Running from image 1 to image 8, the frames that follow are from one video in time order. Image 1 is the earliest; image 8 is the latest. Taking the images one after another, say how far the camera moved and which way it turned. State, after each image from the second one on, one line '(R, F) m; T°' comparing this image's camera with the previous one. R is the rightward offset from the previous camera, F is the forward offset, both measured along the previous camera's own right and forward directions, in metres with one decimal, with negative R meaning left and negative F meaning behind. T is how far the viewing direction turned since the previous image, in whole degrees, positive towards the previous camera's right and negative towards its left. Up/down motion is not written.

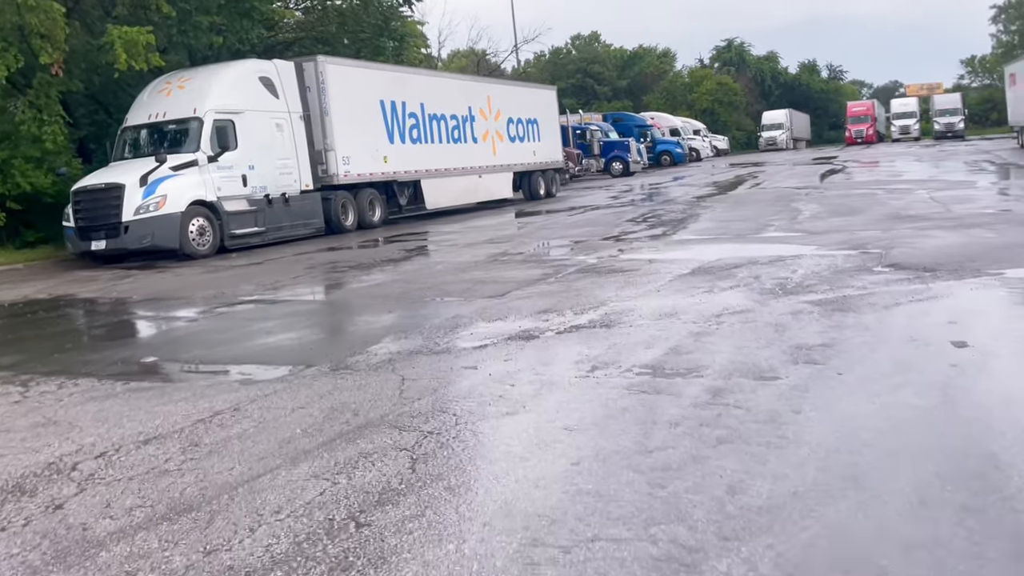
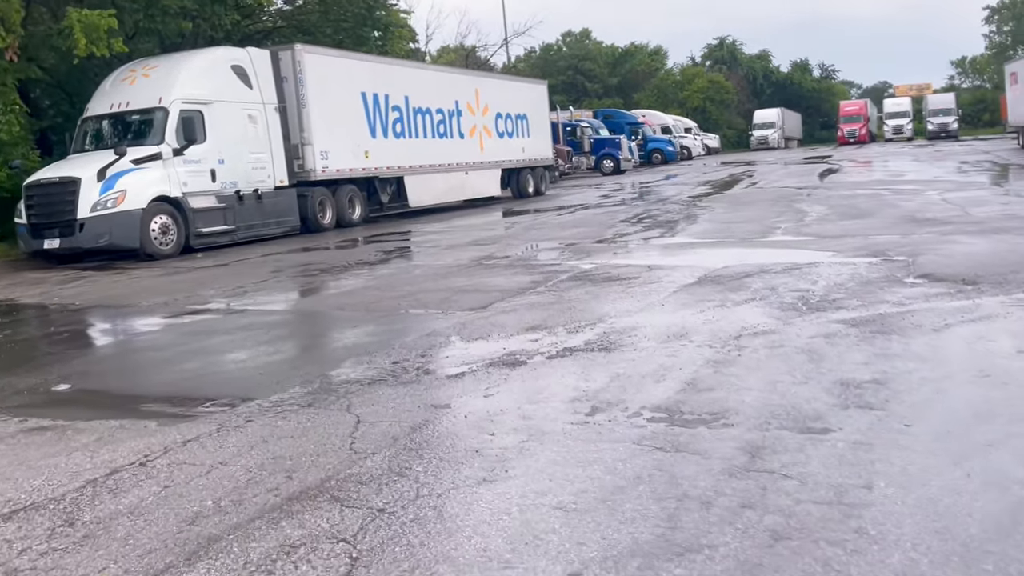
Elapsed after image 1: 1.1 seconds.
(+0.1, +1.4) m; +1°
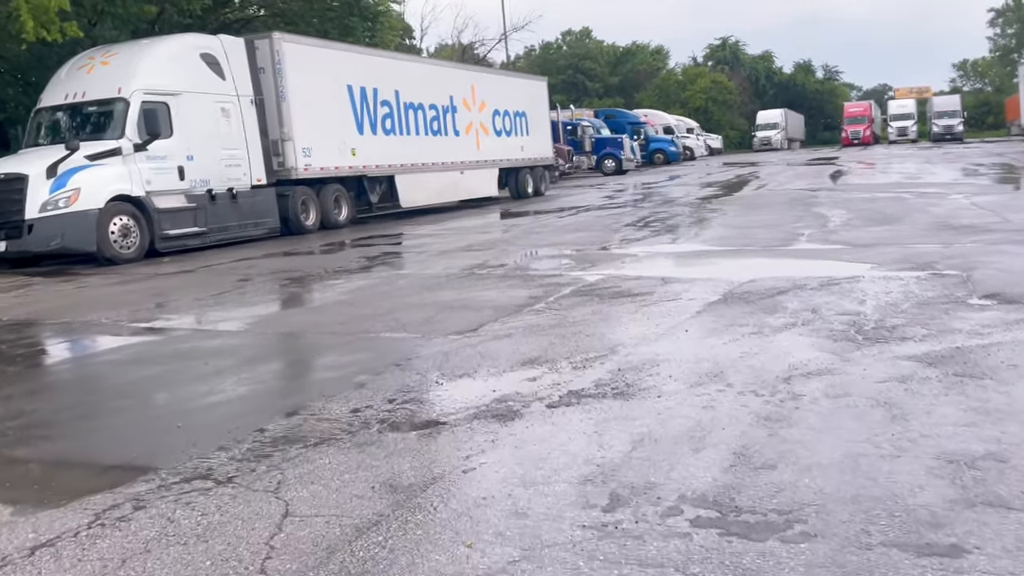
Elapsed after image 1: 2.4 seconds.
(0.0, +1.6) m; 0°
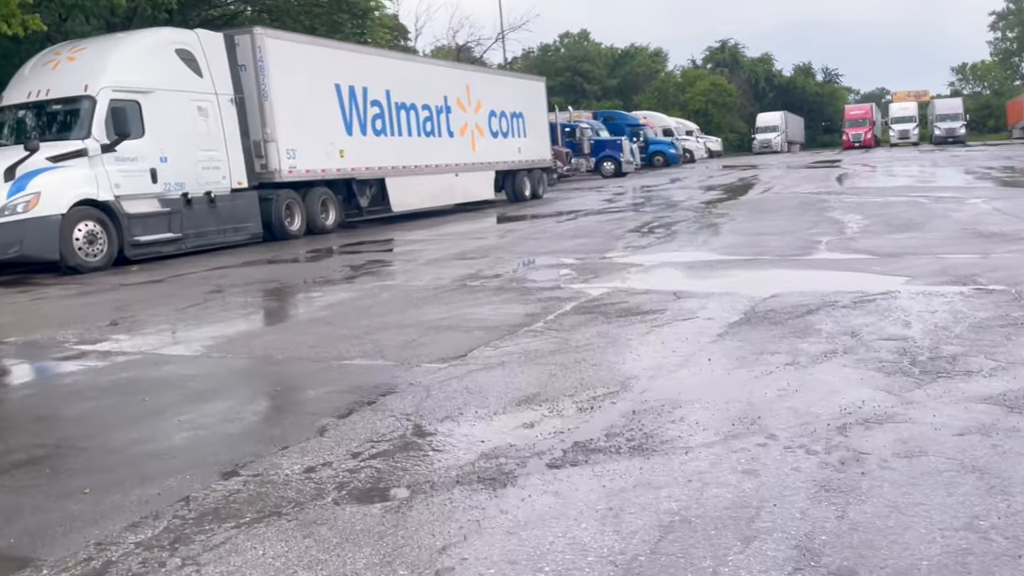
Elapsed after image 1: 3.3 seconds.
(0.0, +1.2) m; 0°
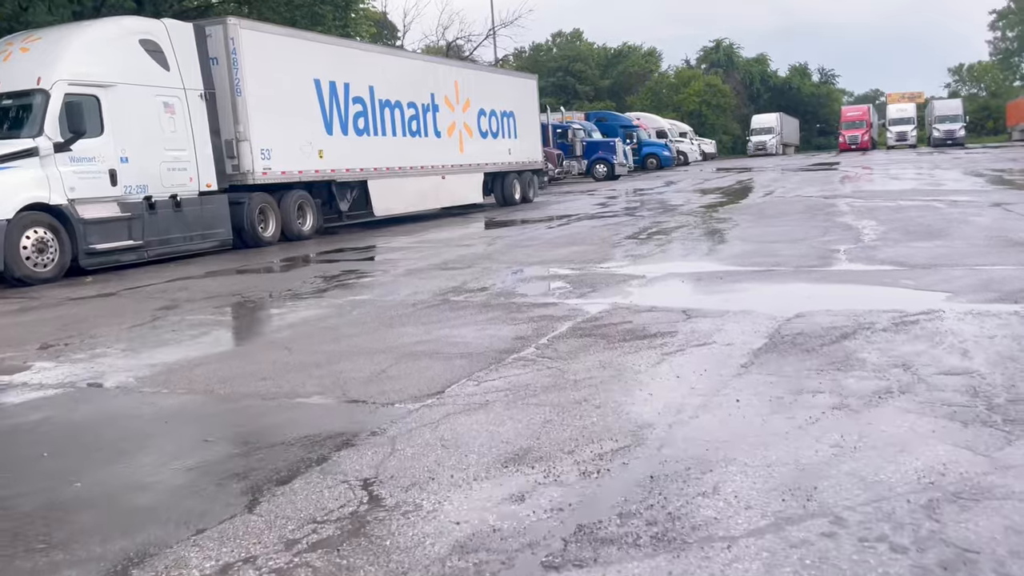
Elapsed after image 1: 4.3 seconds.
(0.0, +1.2) m; +1°
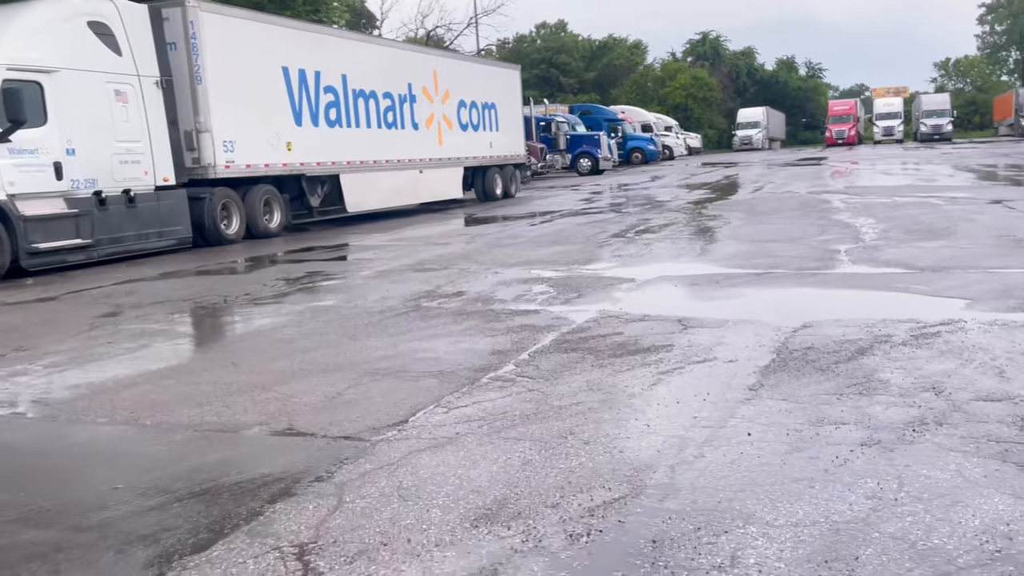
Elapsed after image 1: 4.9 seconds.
(+0.1, +0.9) m; +1°
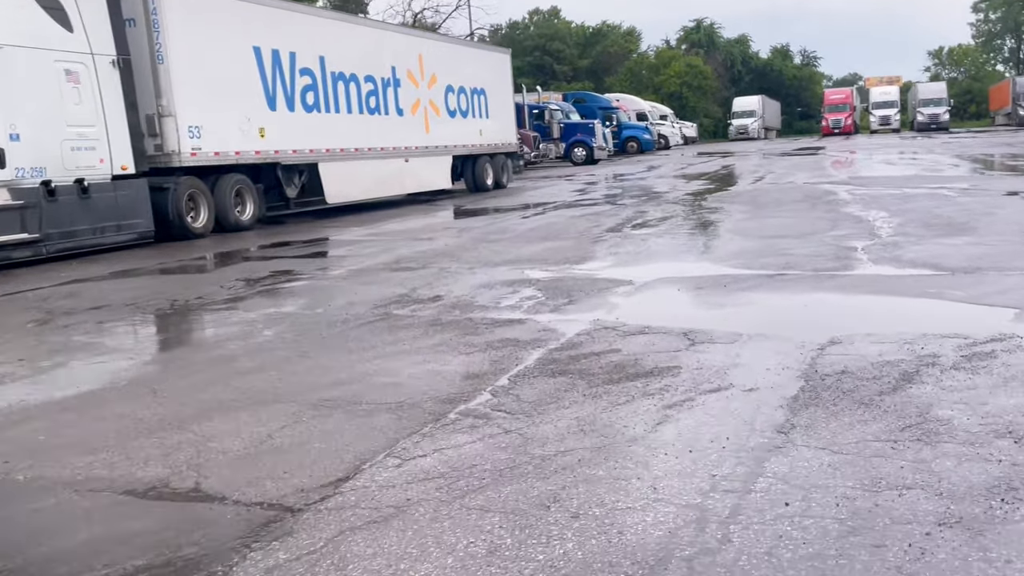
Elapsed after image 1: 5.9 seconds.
(+0.1, +1.2) m; 0°
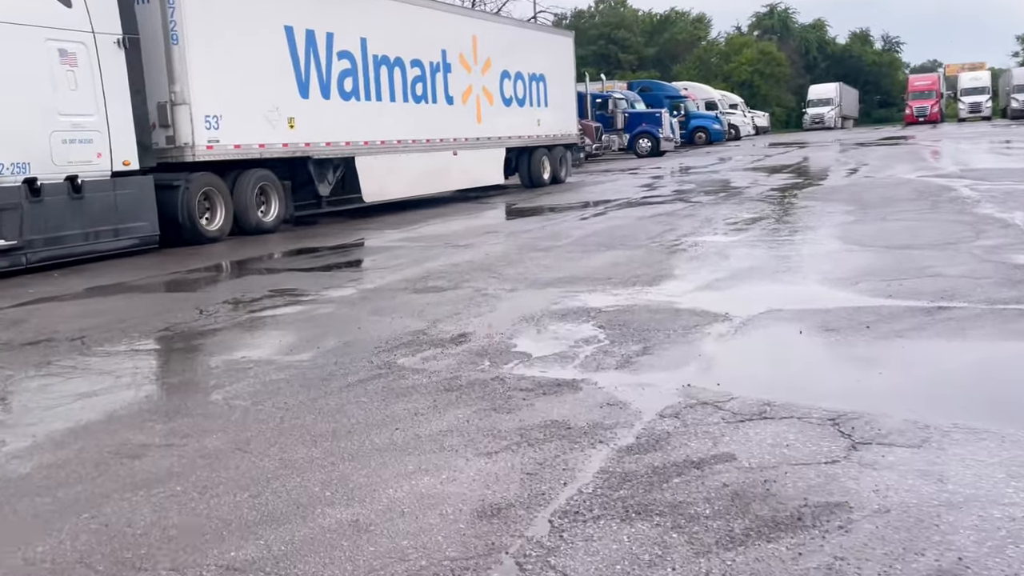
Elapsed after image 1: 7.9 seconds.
(+0.1, +2.5) m; -4°
